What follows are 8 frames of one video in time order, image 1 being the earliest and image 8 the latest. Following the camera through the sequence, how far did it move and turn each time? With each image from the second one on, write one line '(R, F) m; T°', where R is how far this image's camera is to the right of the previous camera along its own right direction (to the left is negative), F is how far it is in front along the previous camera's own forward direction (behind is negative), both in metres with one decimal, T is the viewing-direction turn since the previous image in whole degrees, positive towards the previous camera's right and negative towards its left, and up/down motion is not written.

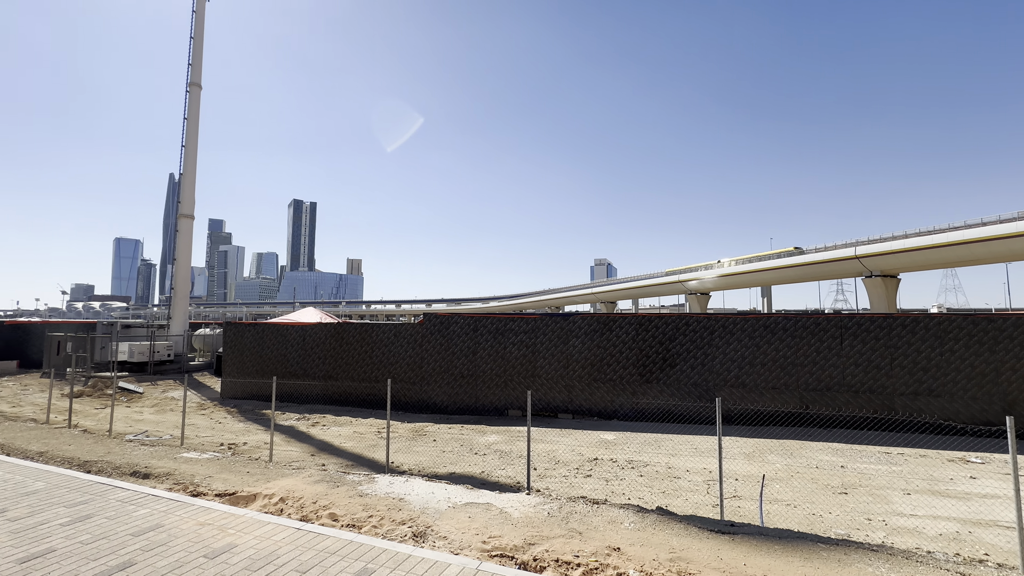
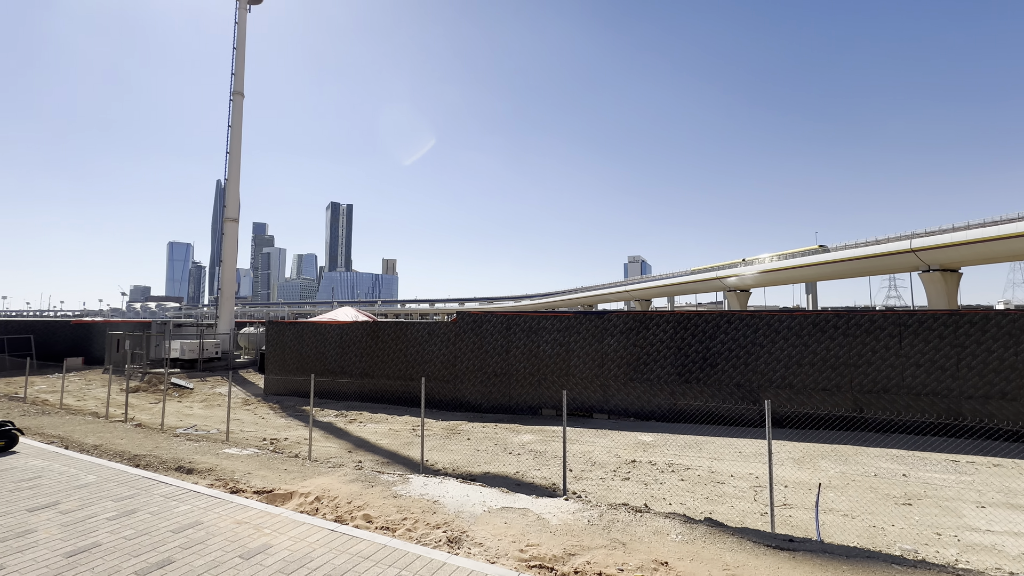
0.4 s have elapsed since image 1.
(0.0, +0.2) m; -4°
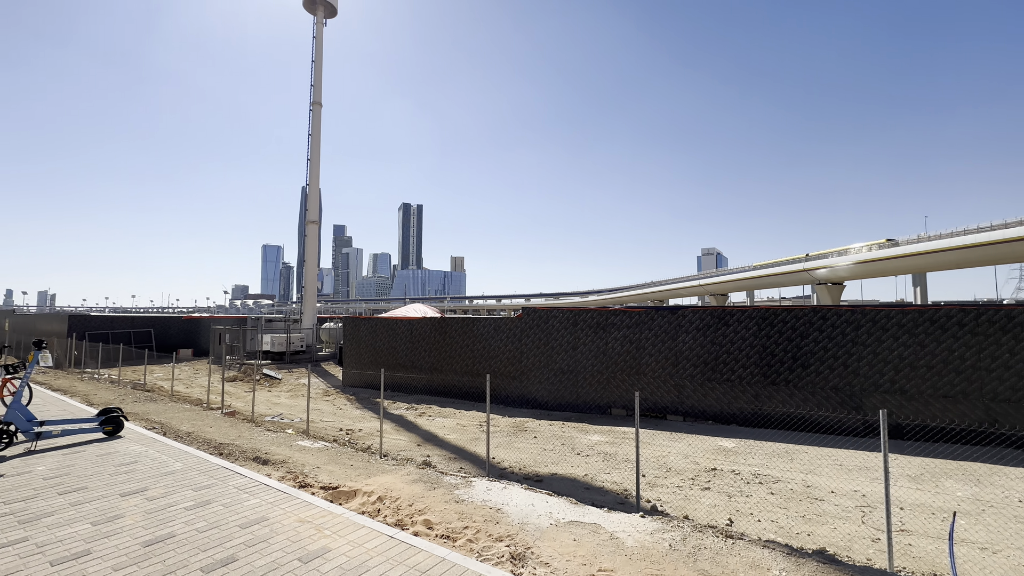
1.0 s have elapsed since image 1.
(0.0, +0.3) m; -8°
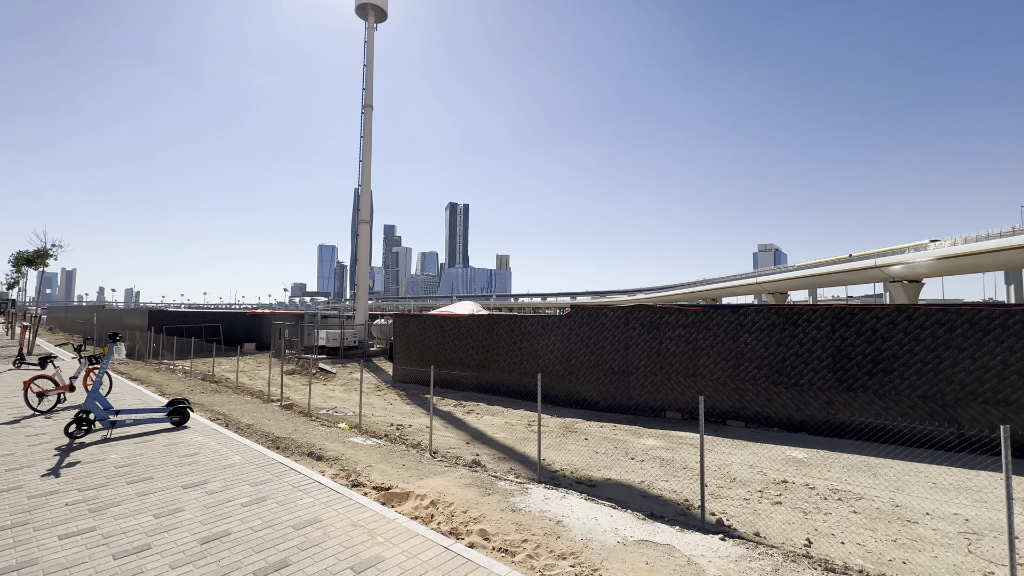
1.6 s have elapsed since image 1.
(-0.1, +0.3) m; -6°
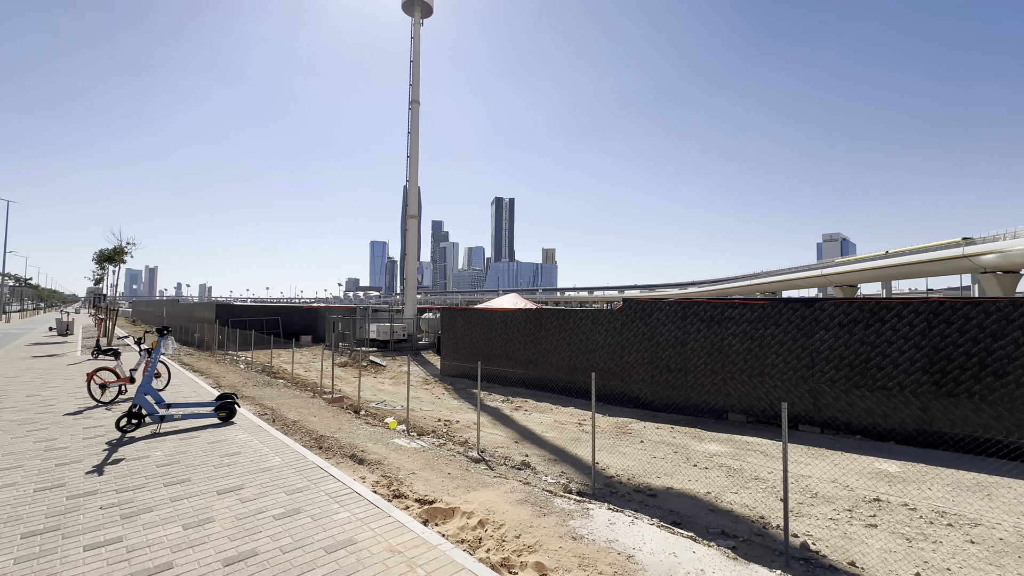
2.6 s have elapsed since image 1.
(-0.1, +0.5) m; -6°
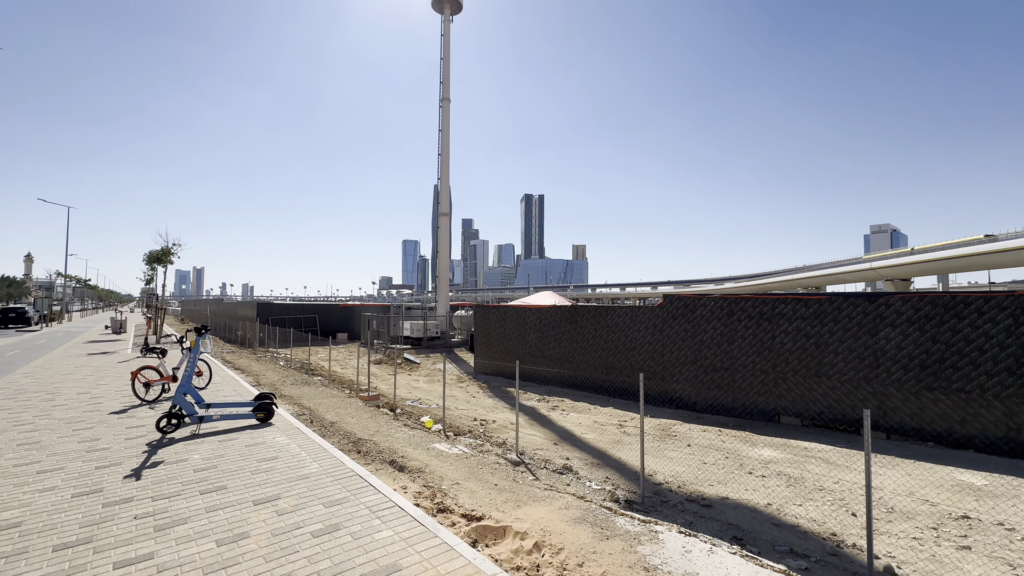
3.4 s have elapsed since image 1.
(-0.2, +0.4) m; -4°
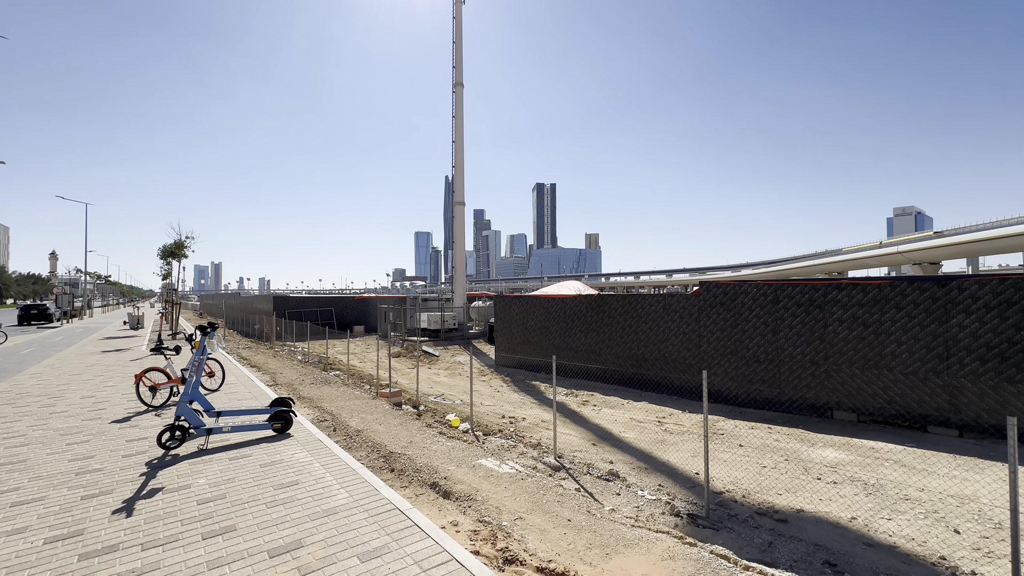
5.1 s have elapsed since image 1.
(-0.4, +0.9) m; -2°
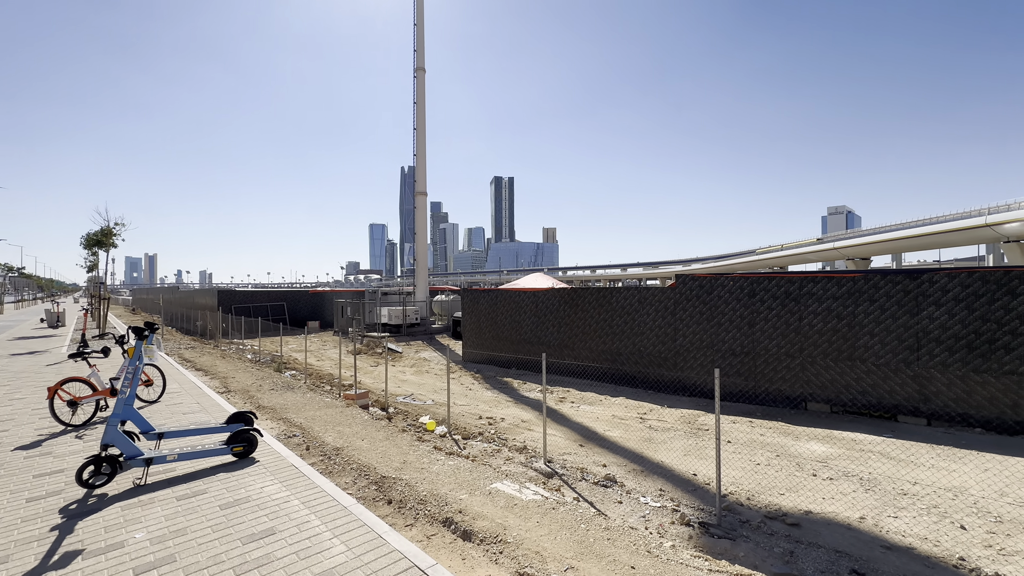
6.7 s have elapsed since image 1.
(-0.5, +0.7) m; +5°
